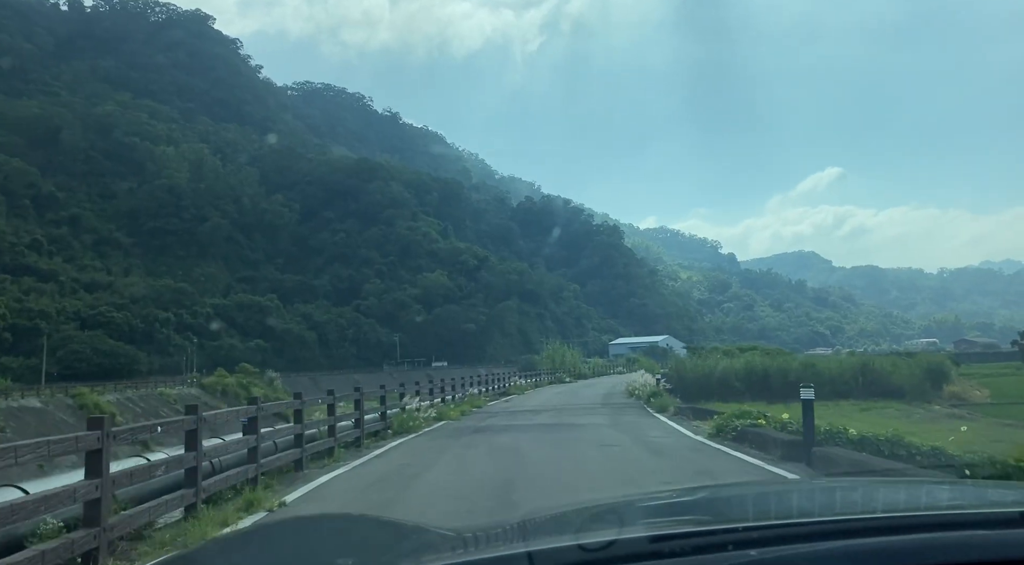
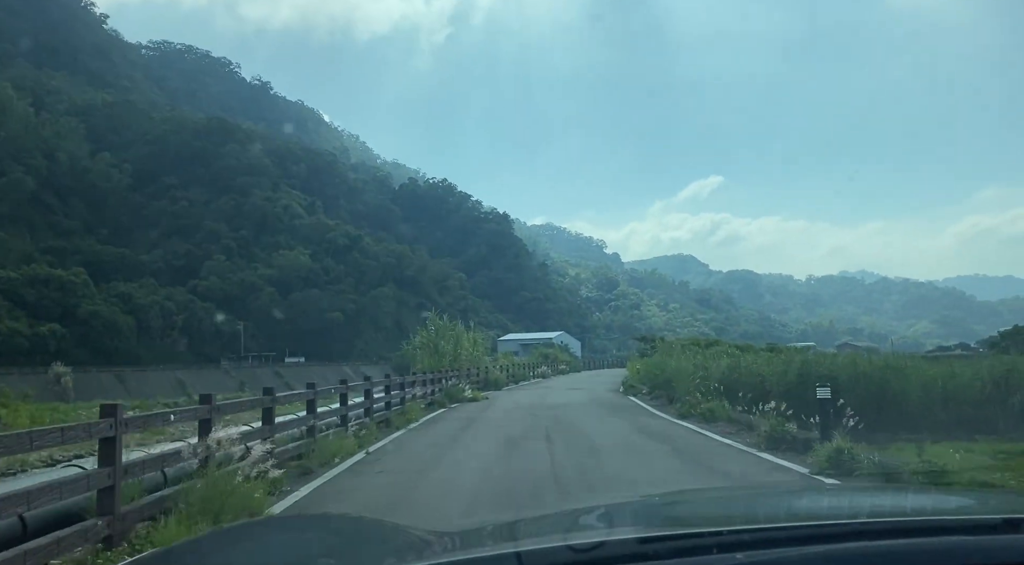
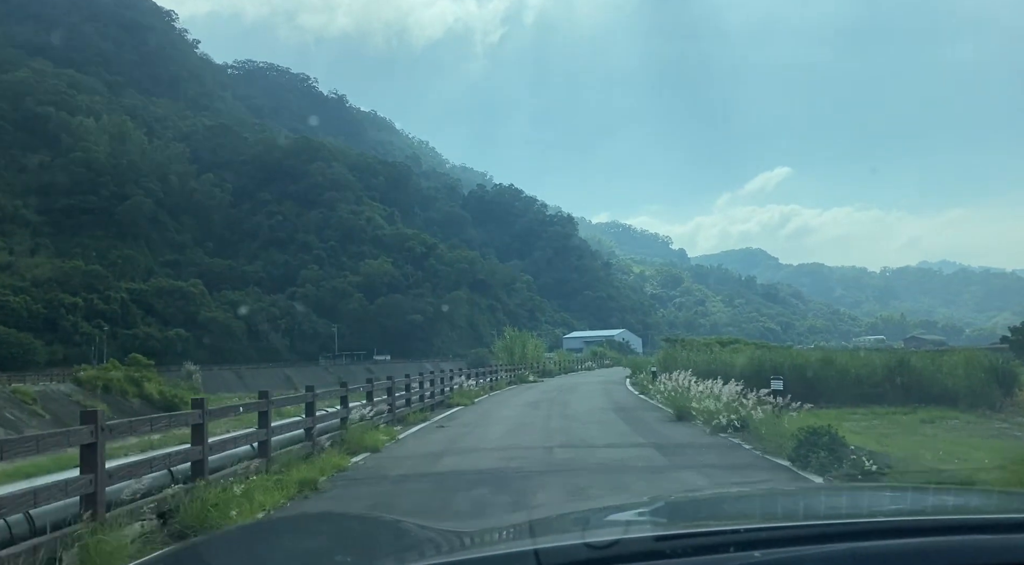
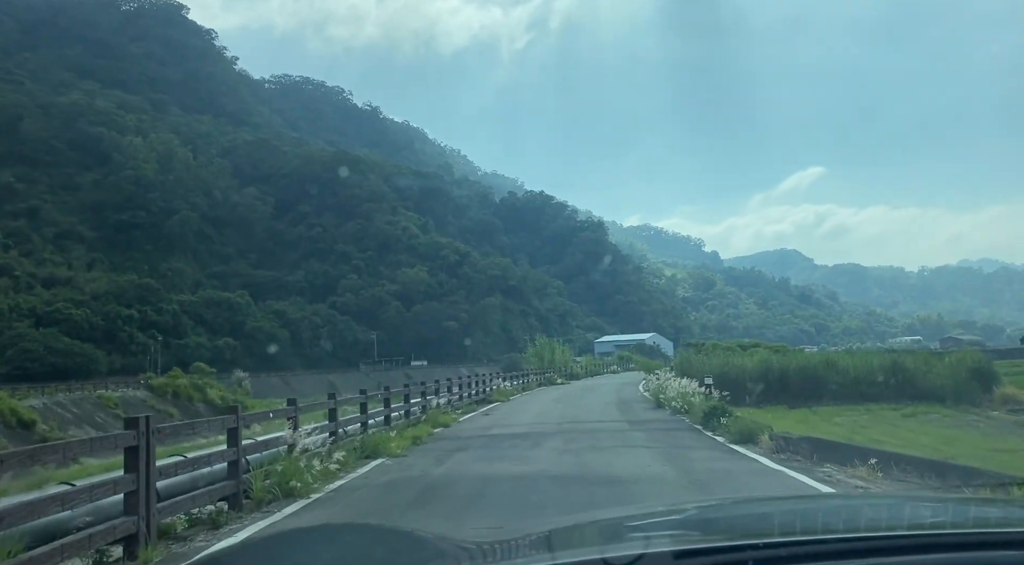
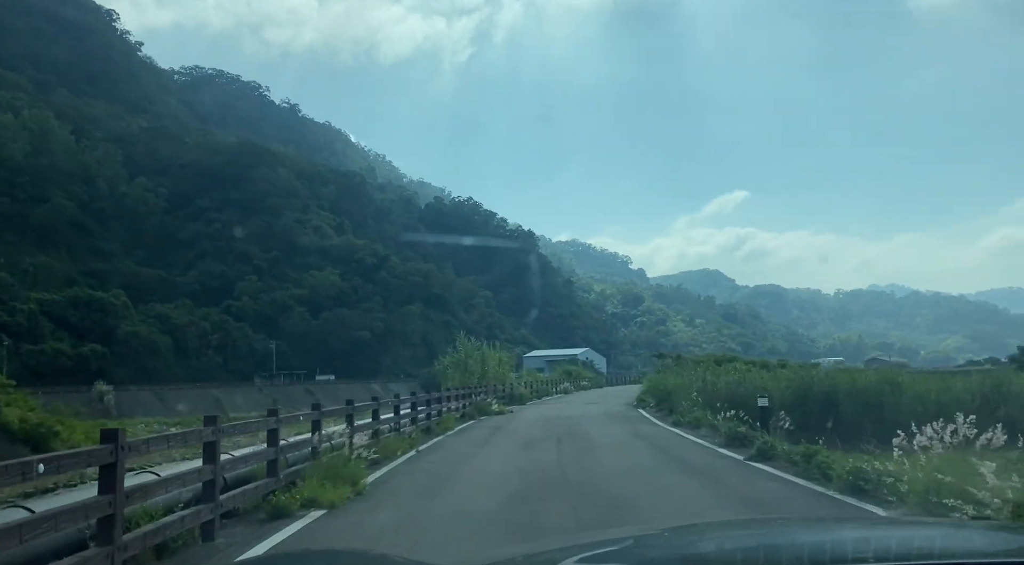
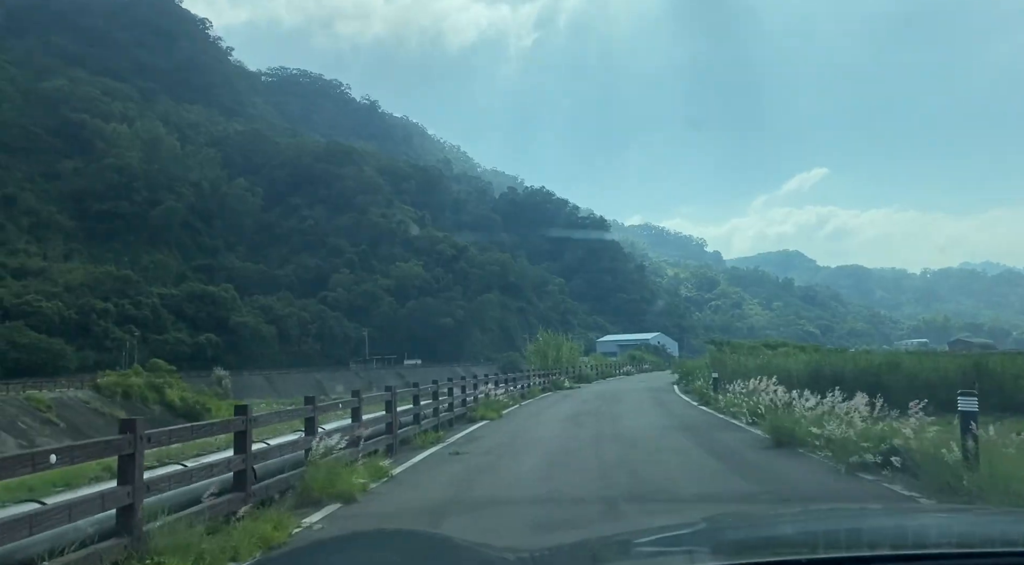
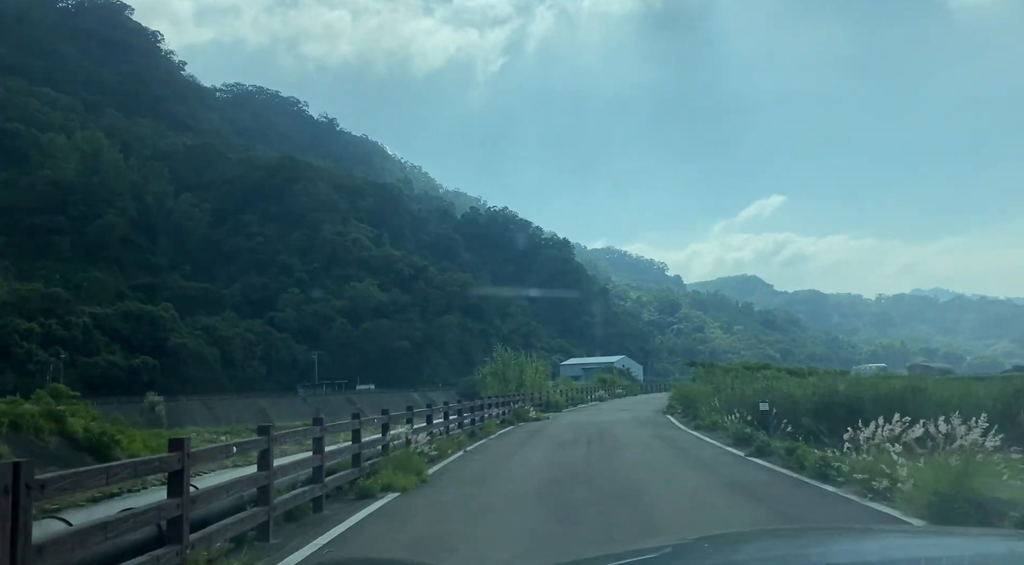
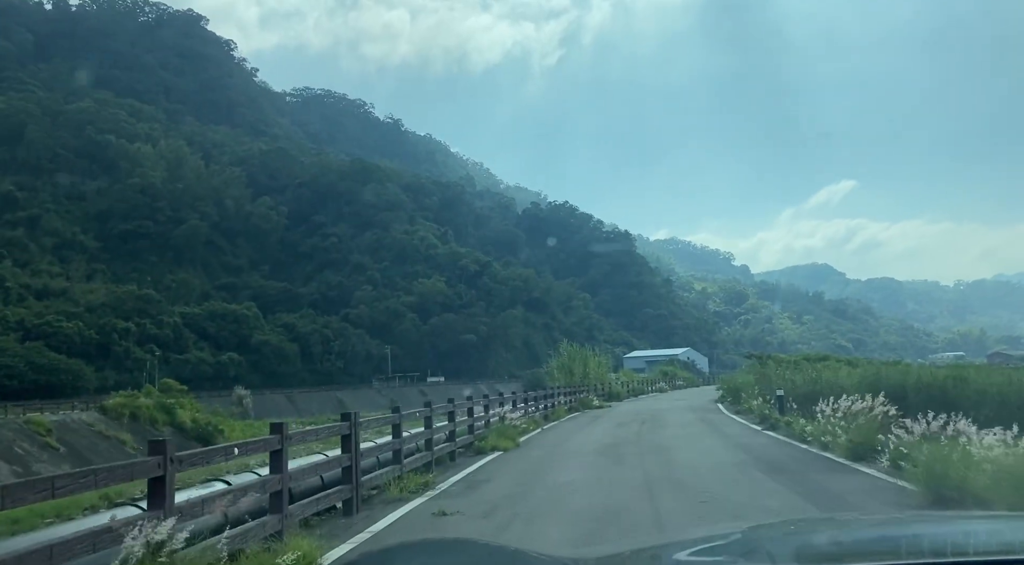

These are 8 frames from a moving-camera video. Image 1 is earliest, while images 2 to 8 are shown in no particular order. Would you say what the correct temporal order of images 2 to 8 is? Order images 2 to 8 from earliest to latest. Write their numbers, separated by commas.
4, 3, 6, 8, 7, 5, 2
